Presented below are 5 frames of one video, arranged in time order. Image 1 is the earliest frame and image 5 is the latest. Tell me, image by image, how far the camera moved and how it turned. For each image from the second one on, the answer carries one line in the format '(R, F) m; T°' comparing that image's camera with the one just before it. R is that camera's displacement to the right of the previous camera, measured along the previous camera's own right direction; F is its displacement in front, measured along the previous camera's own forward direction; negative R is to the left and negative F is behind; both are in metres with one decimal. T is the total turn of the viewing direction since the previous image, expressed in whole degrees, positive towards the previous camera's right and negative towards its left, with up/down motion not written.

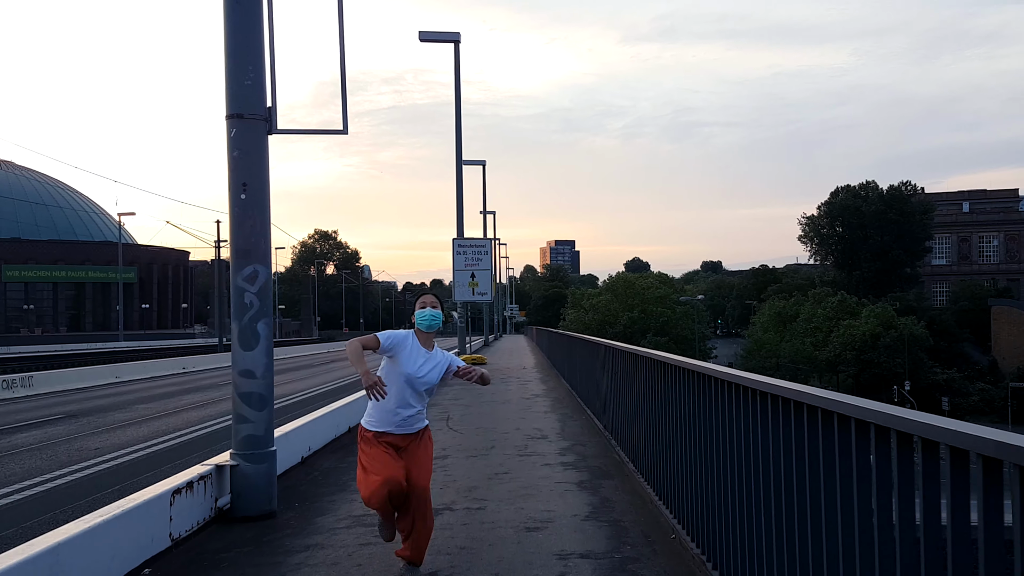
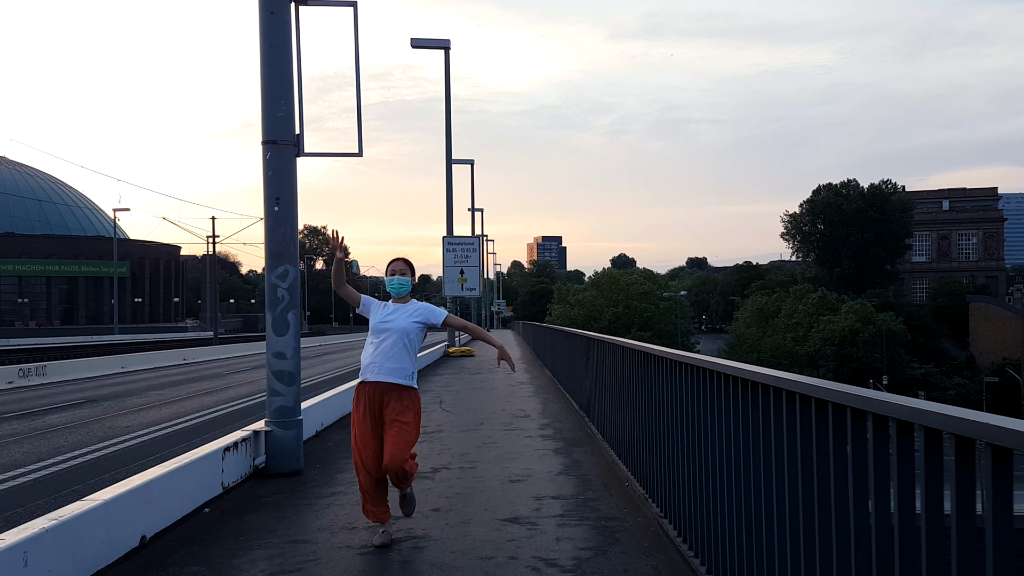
(0.0, -0.4) m; +1°
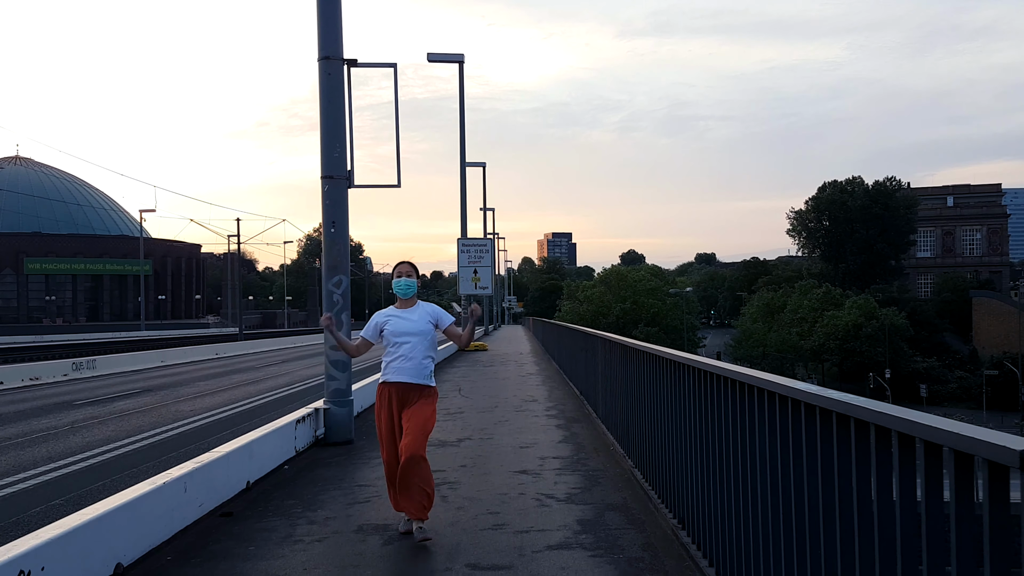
(0.0, -0.6) m; -1°
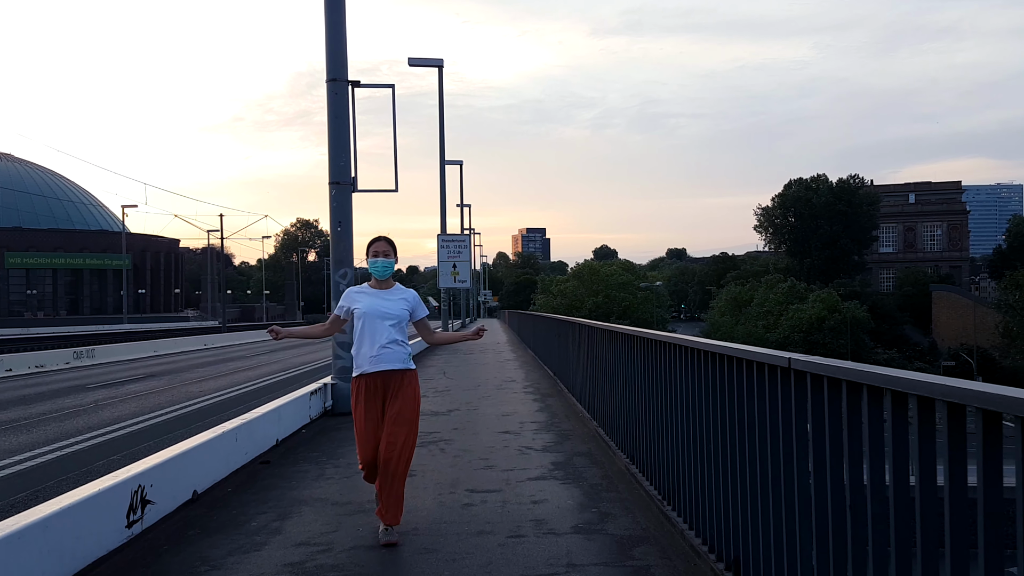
(0.0, -0.5) m; +2°
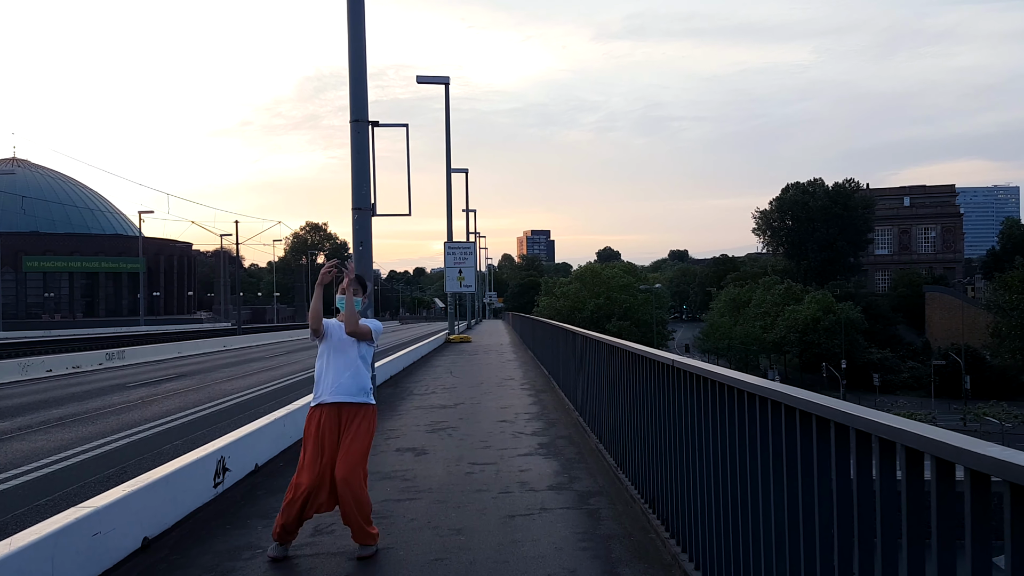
(0.0, -0.6) m; 0°
